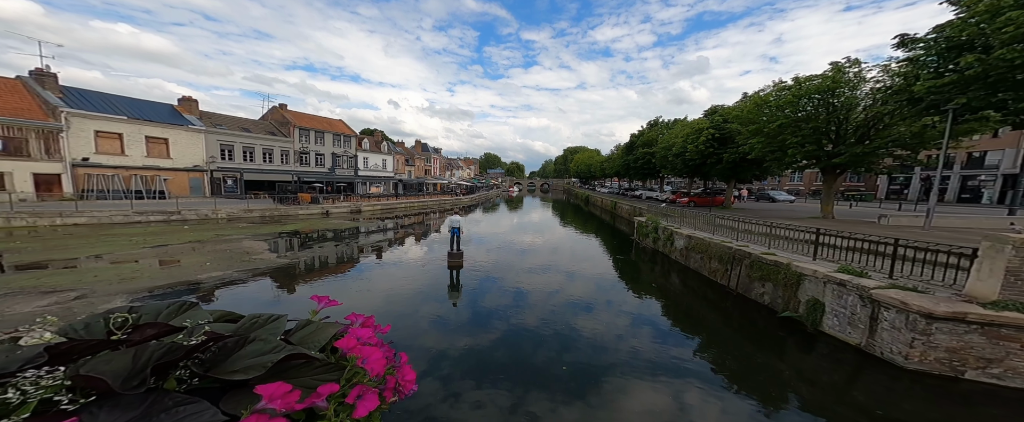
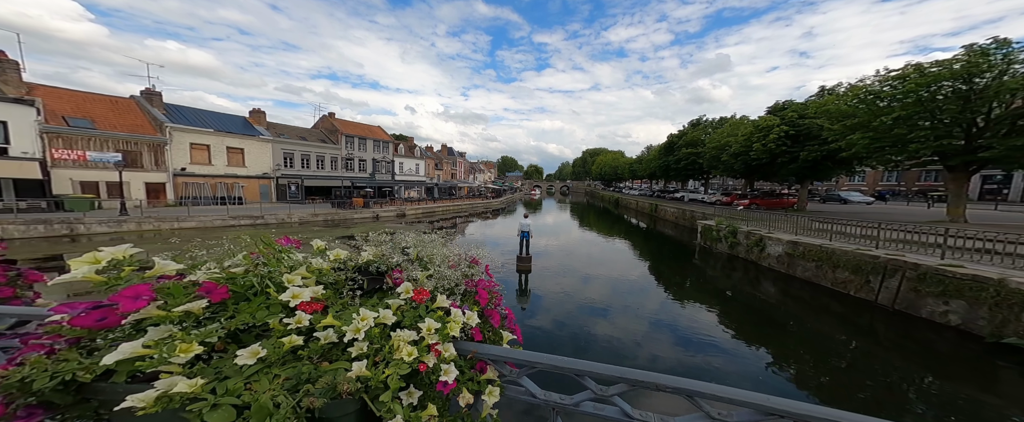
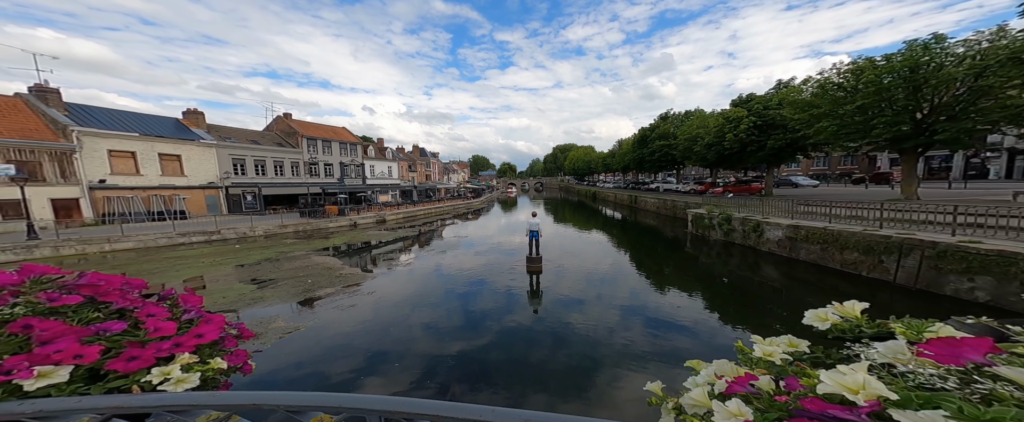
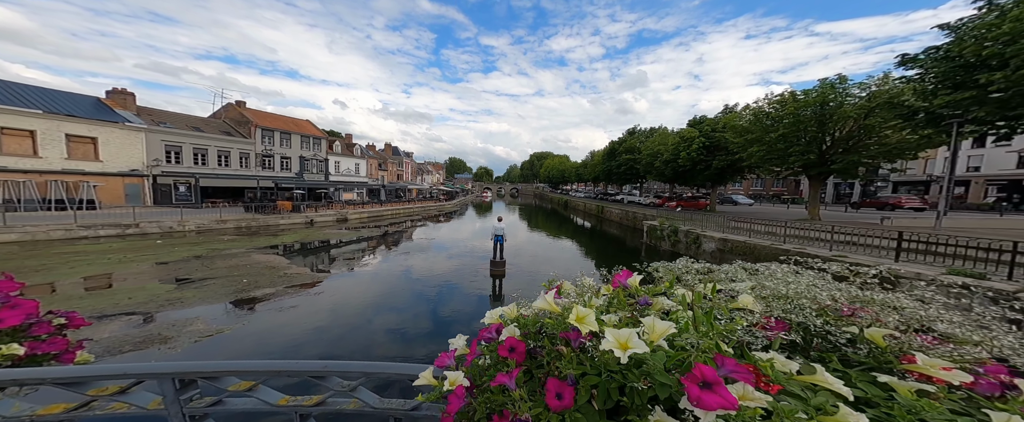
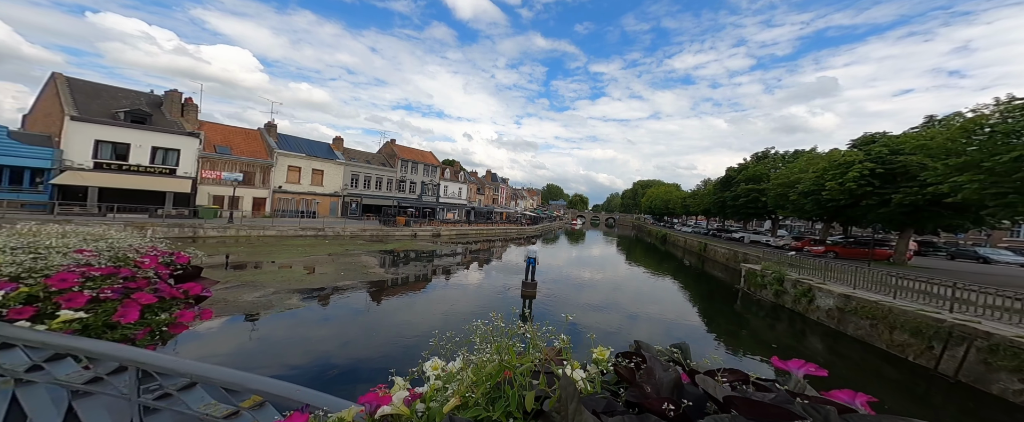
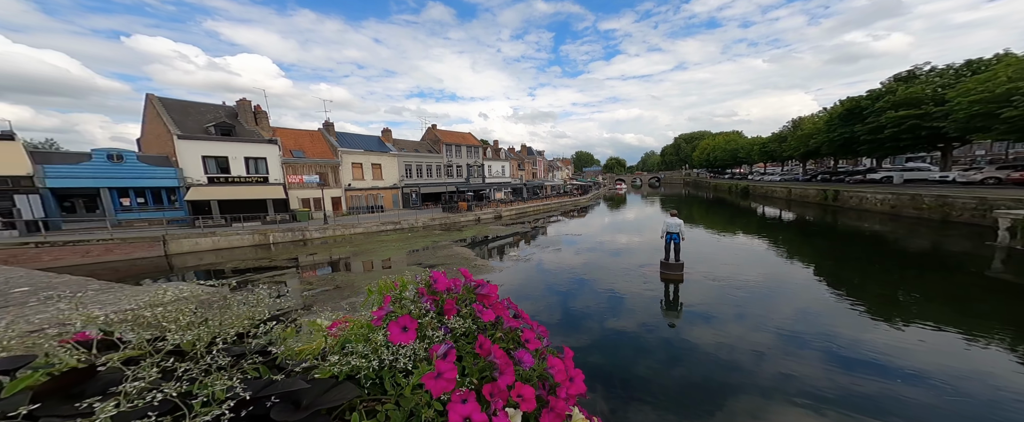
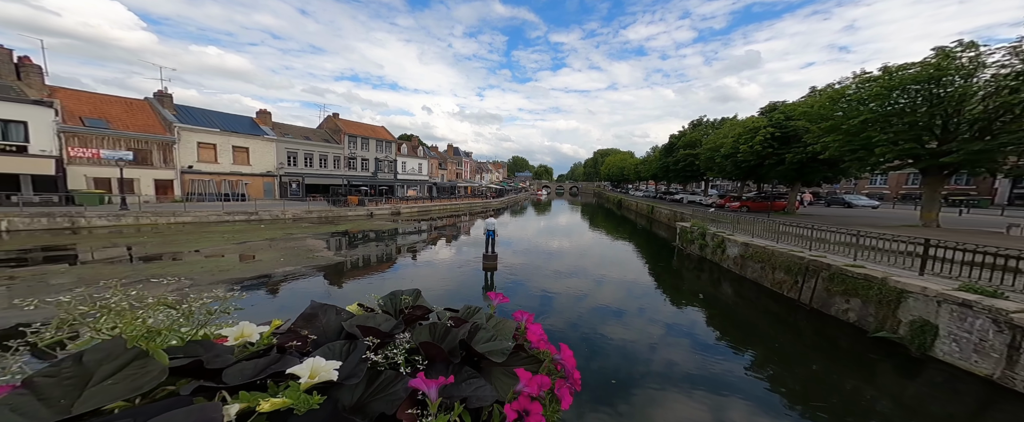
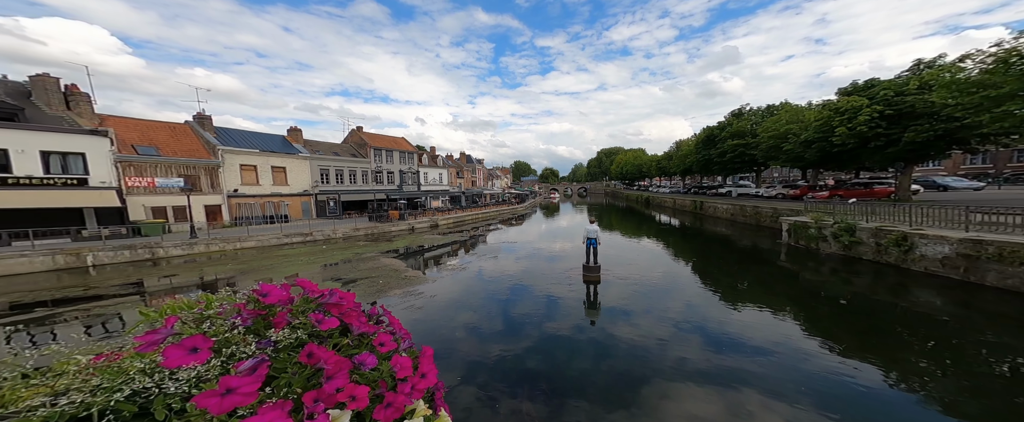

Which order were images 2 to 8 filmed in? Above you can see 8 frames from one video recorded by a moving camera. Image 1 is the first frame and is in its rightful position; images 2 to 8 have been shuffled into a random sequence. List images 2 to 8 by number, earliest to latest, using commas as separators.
7, 5, 2, 4, 3, 8, 6
